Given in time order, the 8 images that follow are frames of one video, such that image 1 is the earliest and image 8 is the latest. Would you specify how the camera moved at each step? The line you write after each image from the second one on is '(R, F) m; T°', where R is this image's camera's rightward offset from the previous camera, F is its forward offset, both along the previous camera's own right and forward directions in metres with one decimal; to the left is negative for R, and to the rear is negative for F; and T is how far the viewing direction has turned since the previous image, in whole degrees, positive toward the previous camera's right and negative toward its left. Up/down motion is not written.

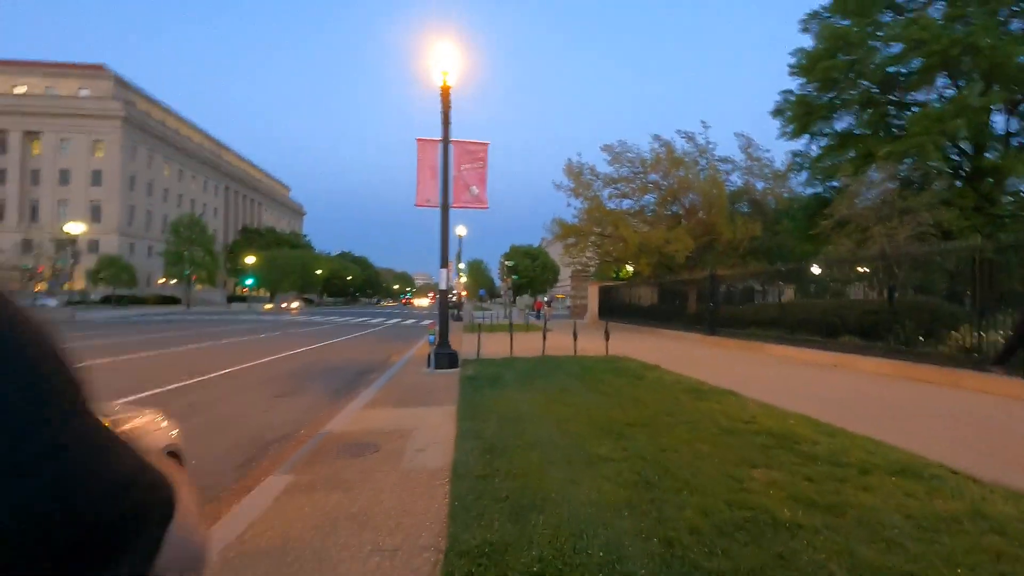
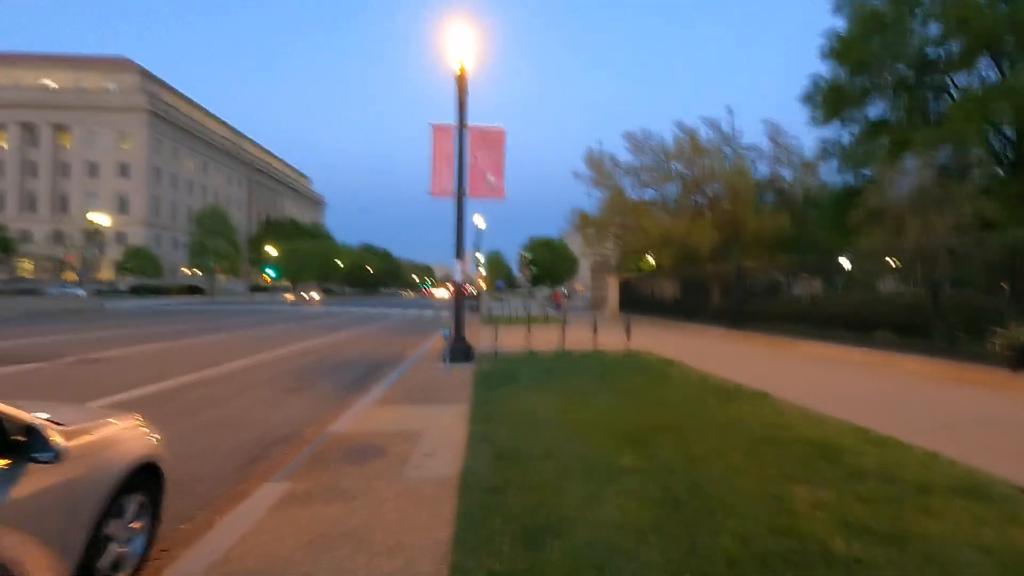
(0.0, +0.6) m; -2°
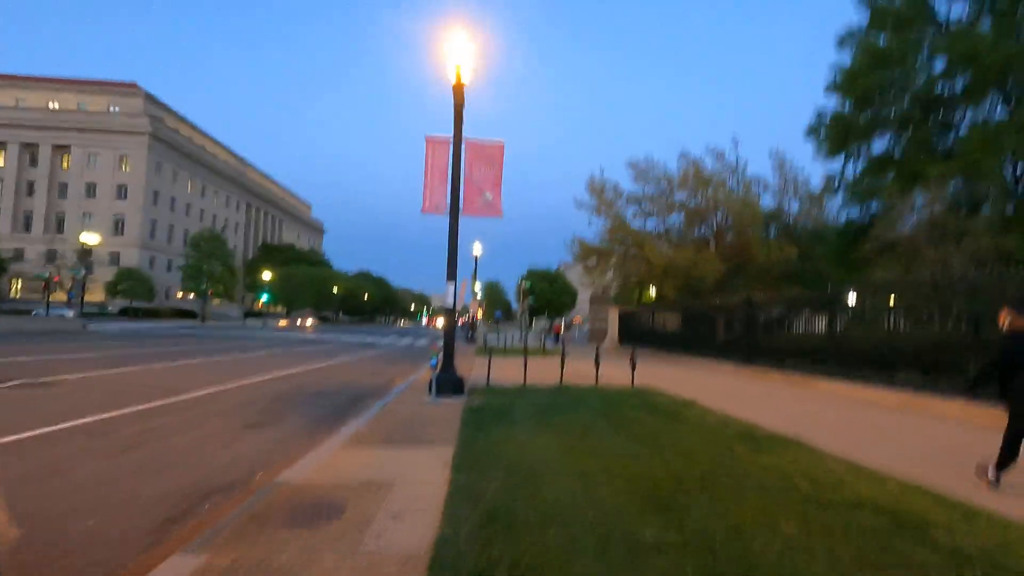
(0.0, +1.4) m; 0°
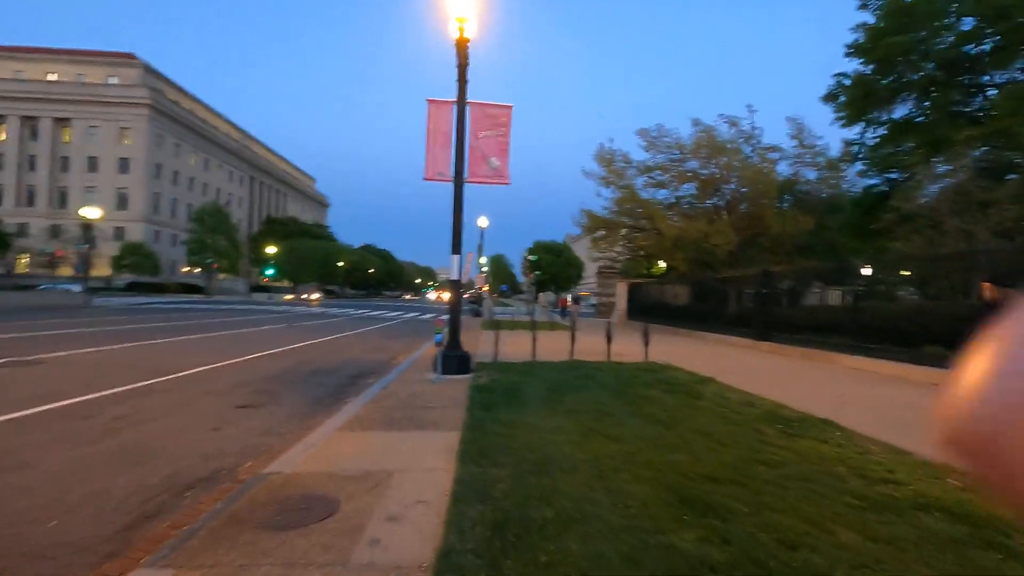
(-0.1, +0.8) m; -1°
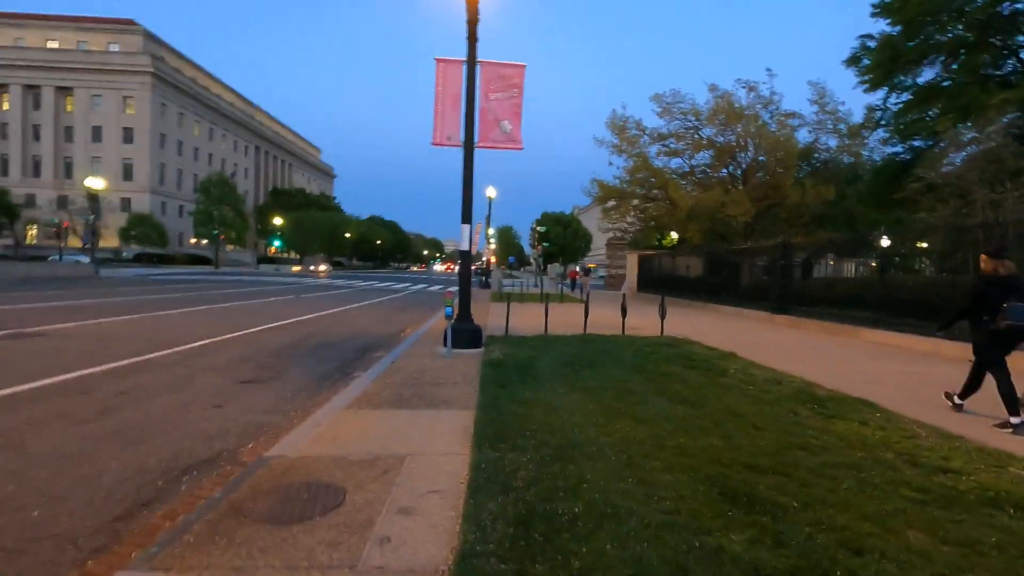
(-0.1, +0.6) m; -1°
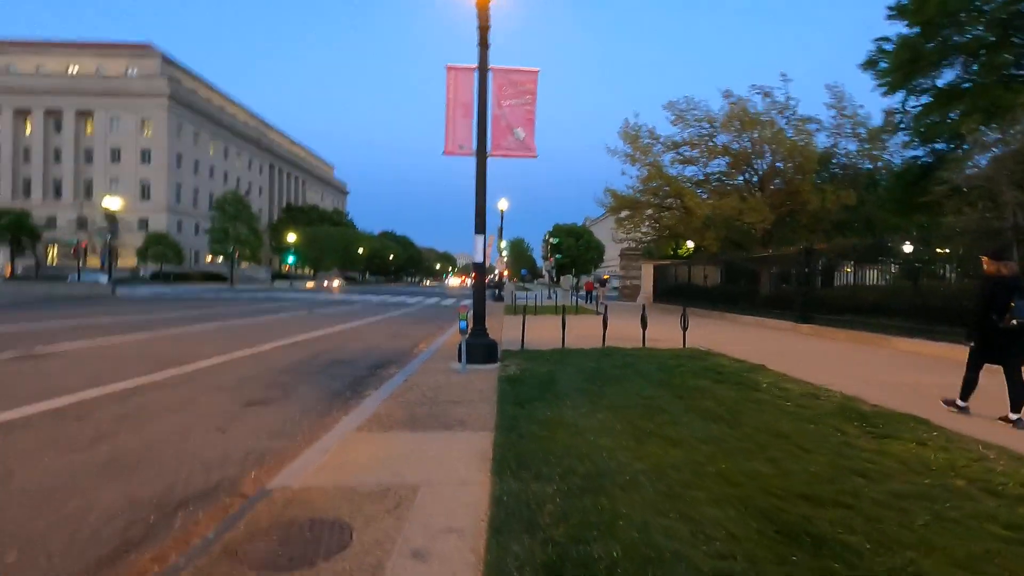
(-0.1, +0.5) m; -1°
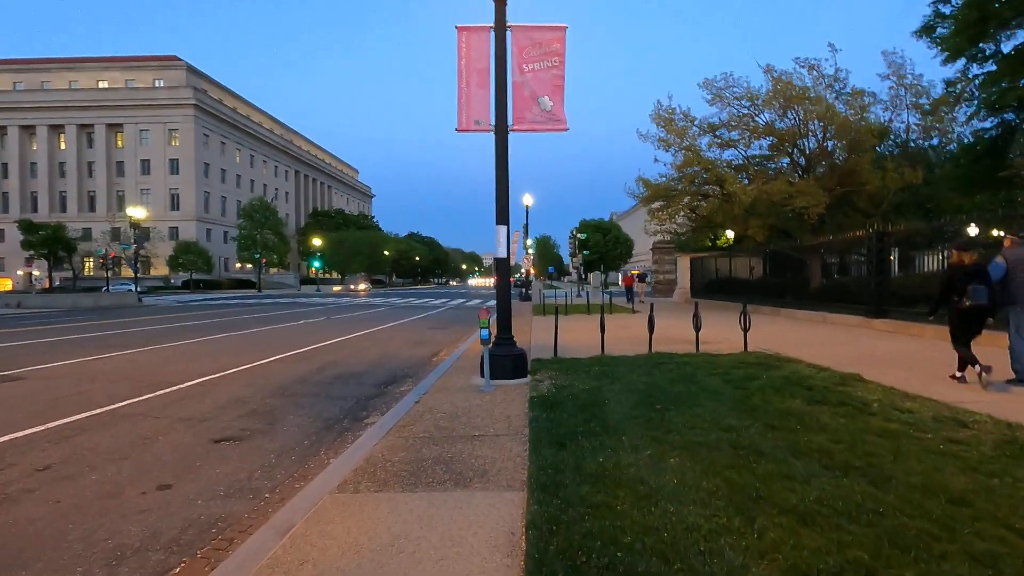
(-0.1, +2.0) m; -3°
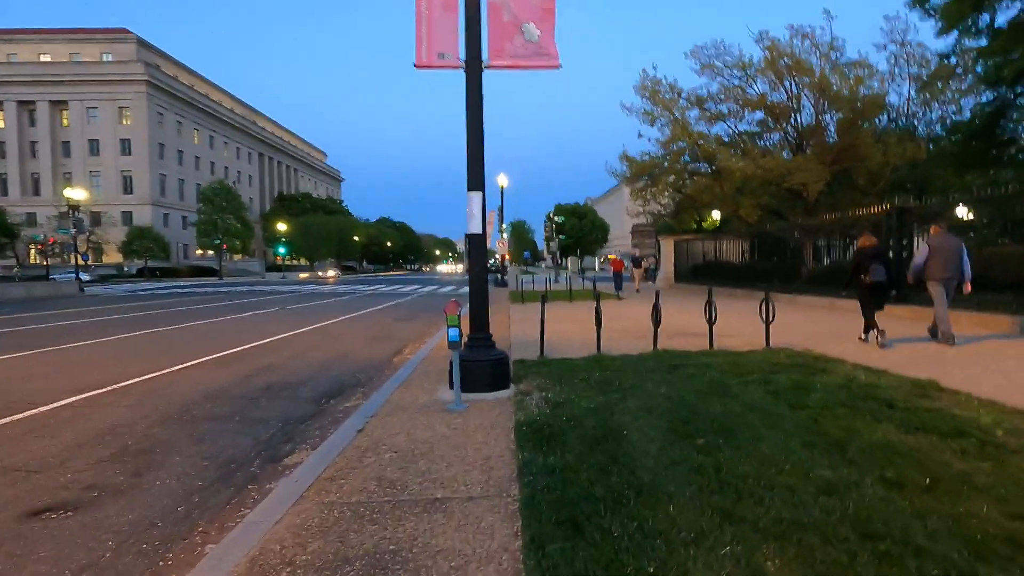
(0.0, +2.4) m; +3°
